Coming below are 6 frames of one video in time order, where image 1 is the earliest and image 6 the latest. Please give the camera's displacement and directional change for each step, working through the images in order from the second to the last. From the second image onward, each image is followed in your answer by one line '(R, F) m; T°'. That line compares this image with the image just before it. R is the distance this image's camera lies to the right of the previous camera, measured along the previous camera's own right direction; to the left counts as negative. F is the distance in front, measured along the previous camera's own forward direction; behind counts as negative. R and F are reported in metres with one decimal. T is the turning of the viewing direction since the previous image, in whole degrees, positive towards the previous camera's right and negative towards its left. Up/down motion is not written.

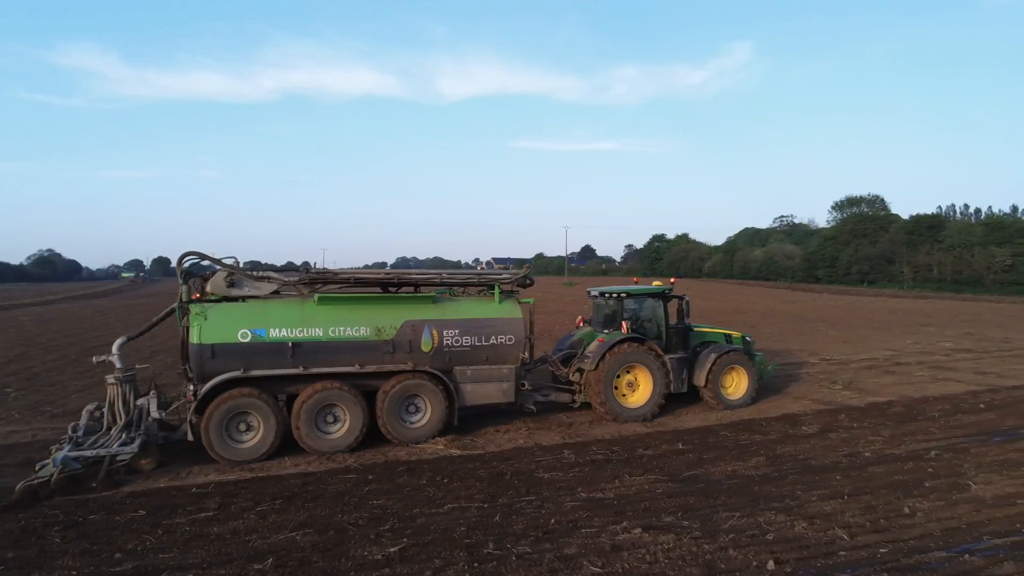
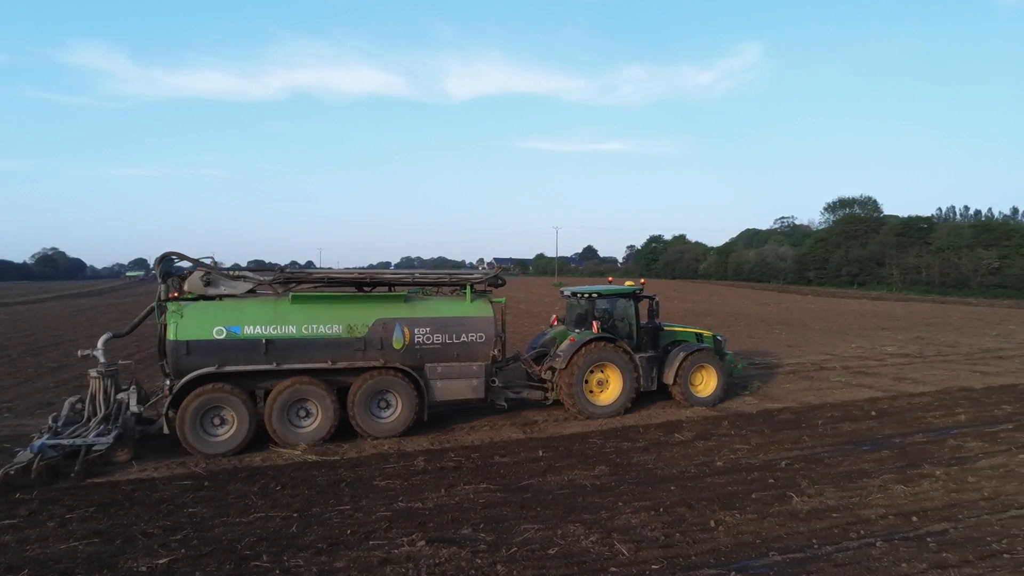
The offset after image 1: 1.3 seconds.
(+1.2, +0.1) m; 0°
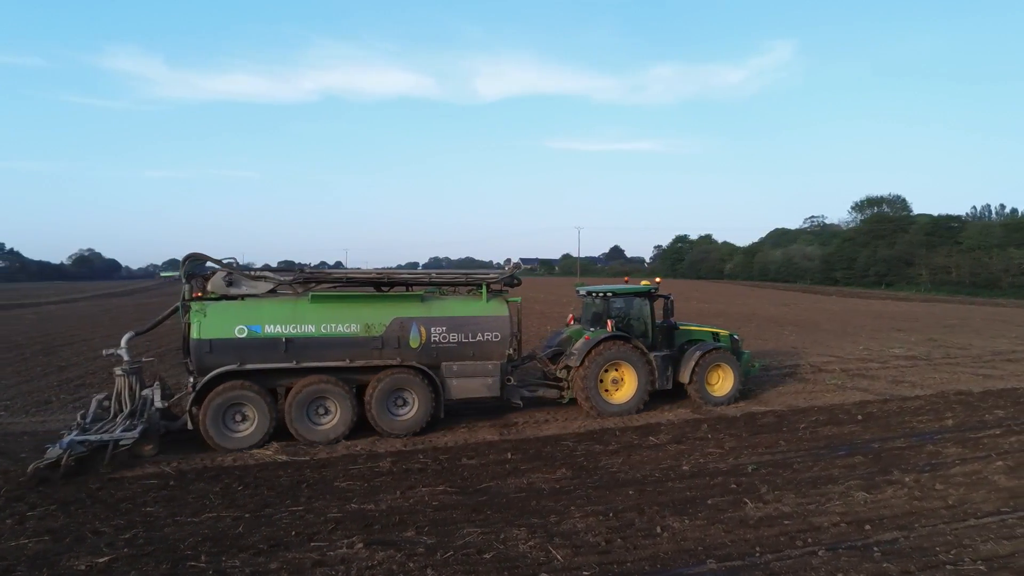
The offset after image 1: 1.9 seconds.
(+0.5, 0.0) m; -2°
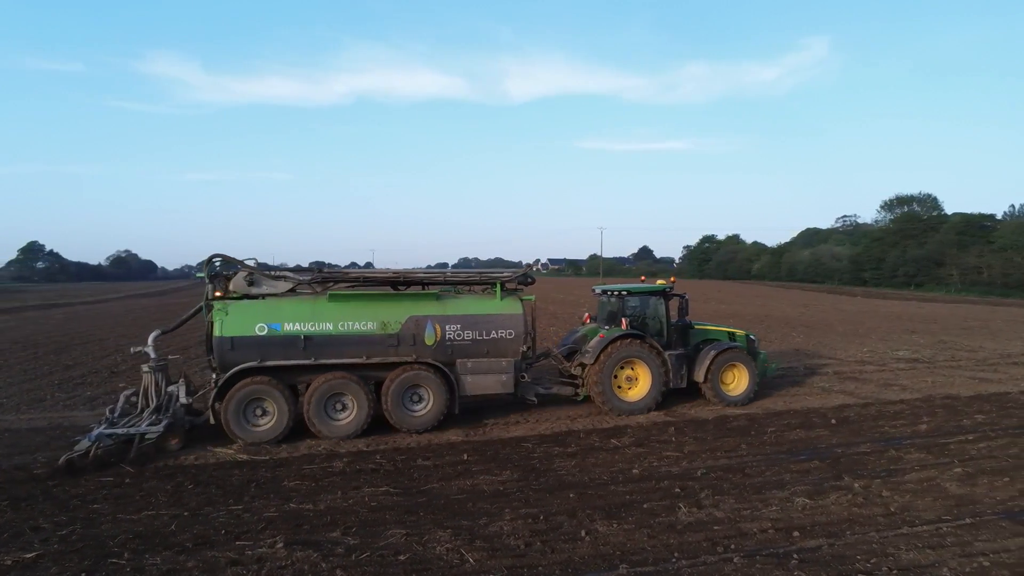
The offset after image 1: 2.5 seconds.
(+0.6, 0.0) m; -2°
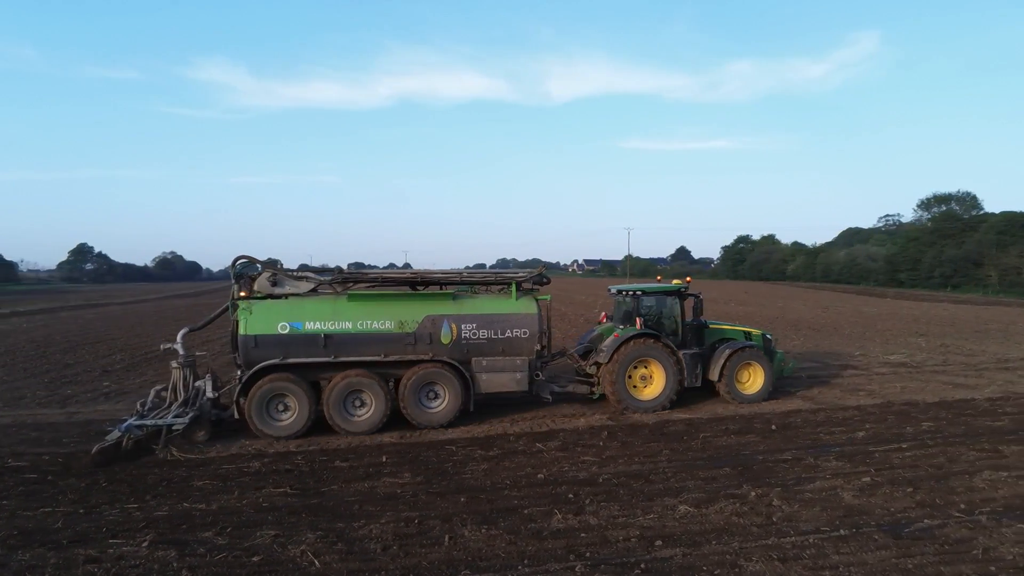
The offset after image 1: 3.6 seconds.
(+1.0, 0.0) m; -3°
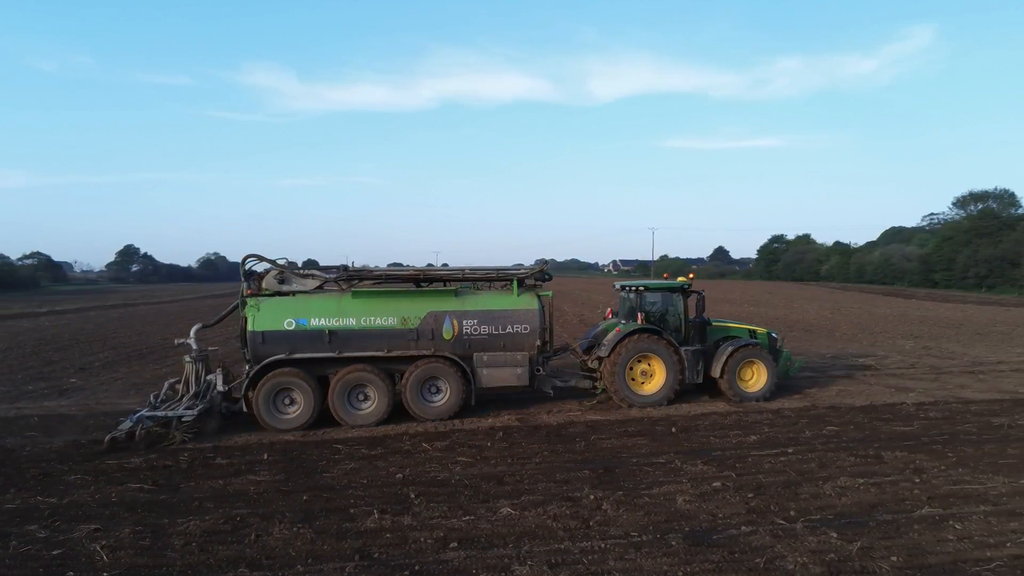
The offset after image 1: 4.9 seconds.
(+1.3, +0.1) m; -3°
